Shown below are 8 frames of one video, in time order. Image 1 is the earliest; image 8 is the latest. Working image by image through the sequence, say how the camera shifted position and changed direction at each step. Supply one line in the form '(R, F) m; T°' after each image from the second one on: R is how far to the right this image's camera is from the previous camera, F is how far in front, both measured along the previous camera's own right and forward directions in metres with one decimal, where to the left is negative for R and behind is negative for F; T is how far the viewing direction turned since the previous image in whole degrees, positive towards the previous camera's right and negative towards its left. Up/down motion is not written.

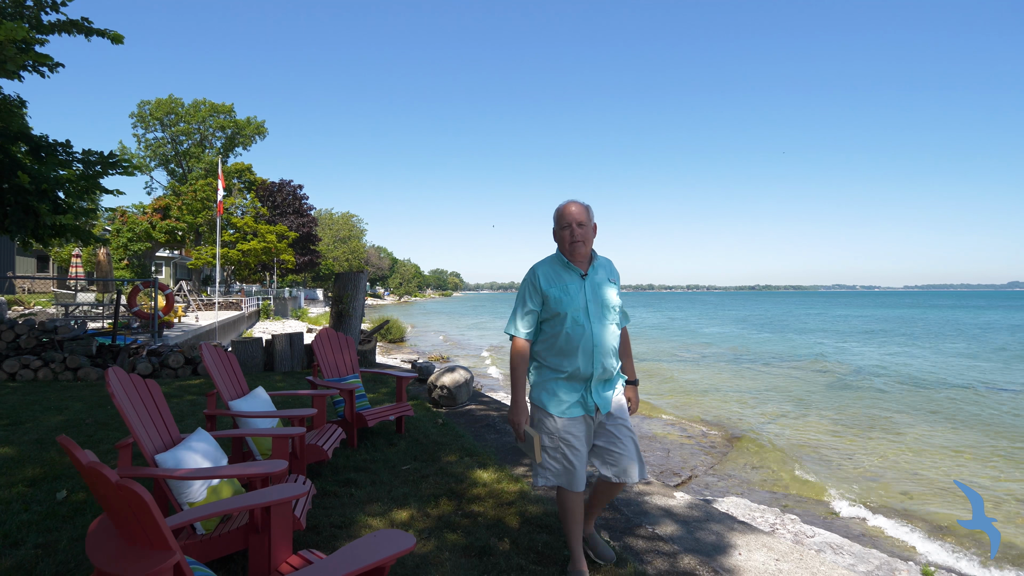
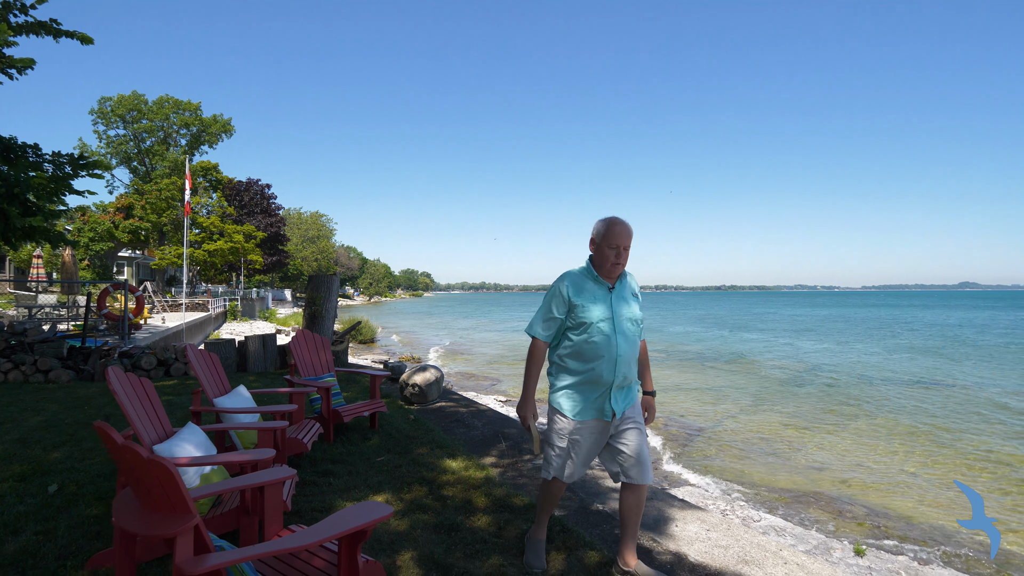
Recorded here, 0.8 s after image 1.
(0.0, -0.3) m; +3°
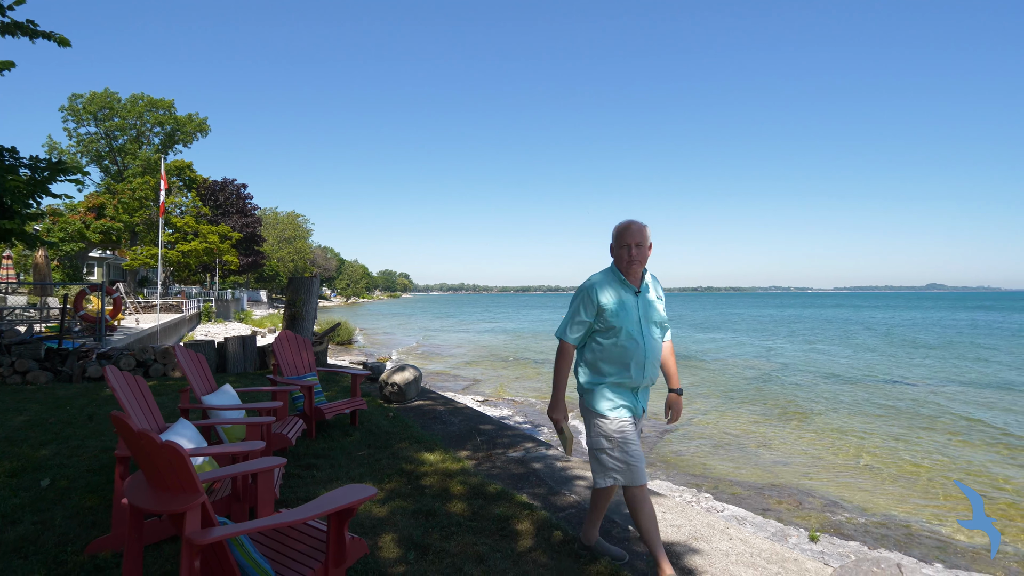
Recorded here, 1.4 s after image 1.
(0.0, -0.3) m; +2°
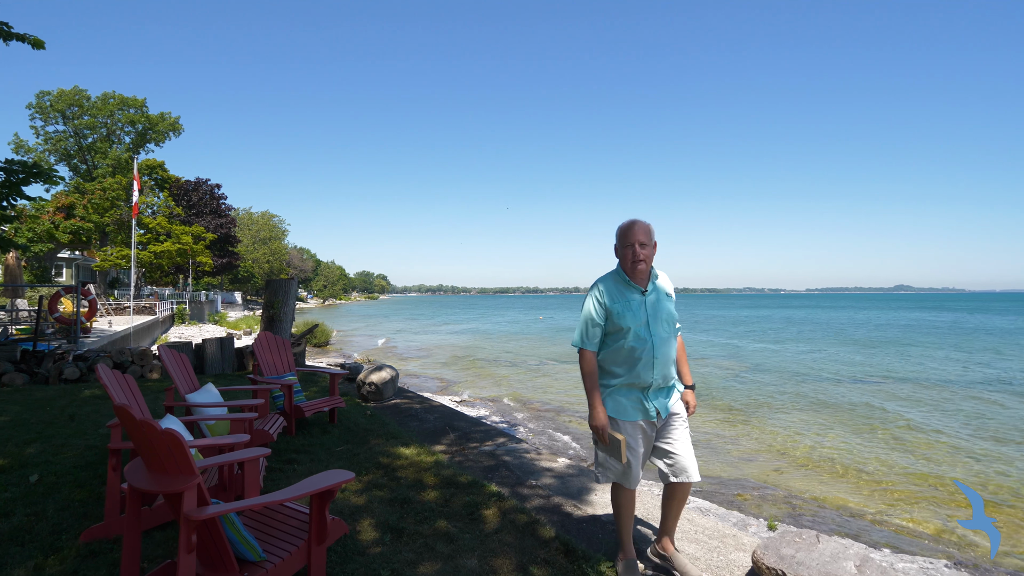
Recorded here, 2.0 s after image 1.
(+0.1, -0.3) m; +2°
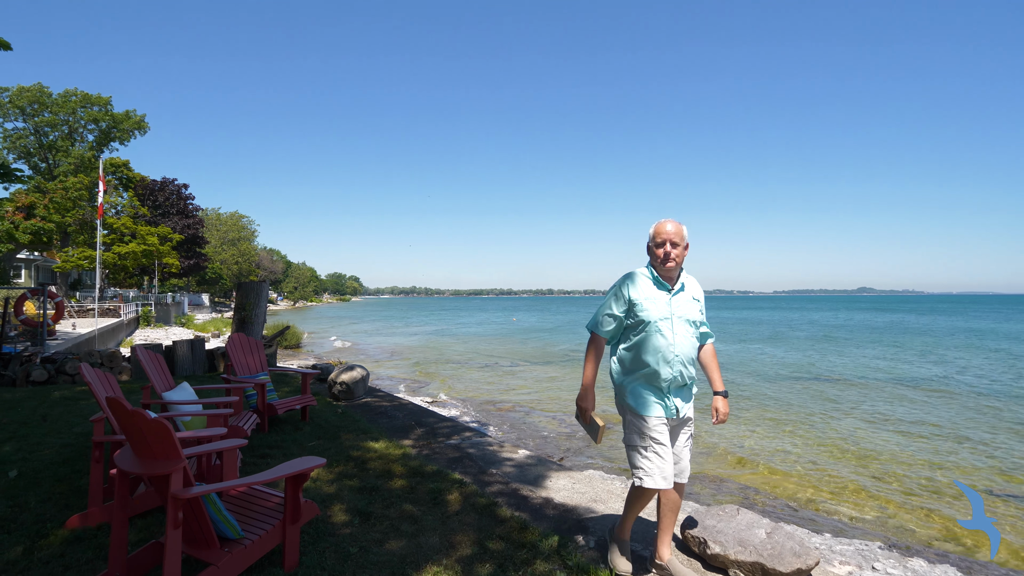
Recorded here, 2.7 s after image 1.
(+0.1, -0.3) m; +3°
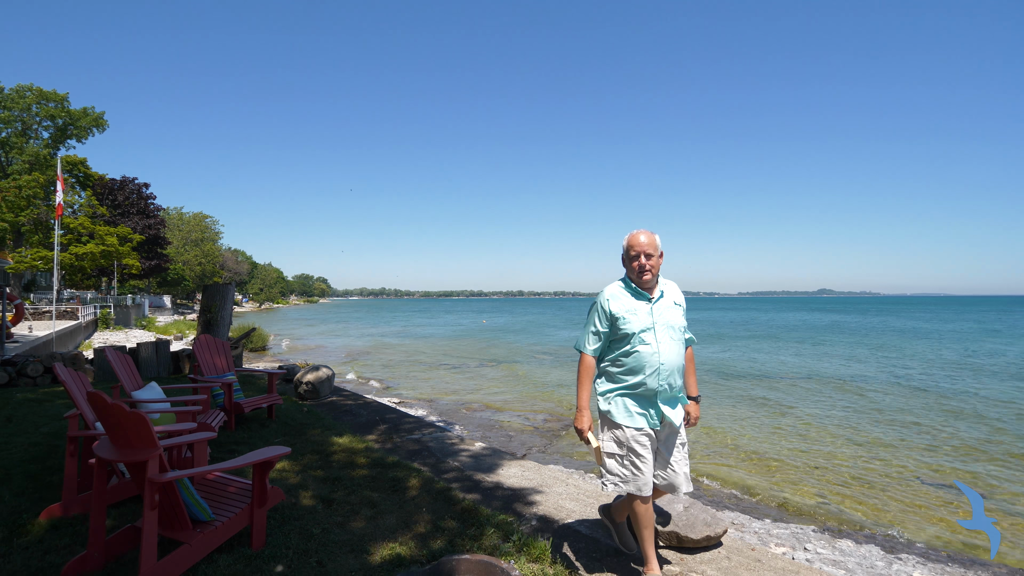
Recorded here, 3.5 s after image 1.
(+0.1, -0.3) m; +3°
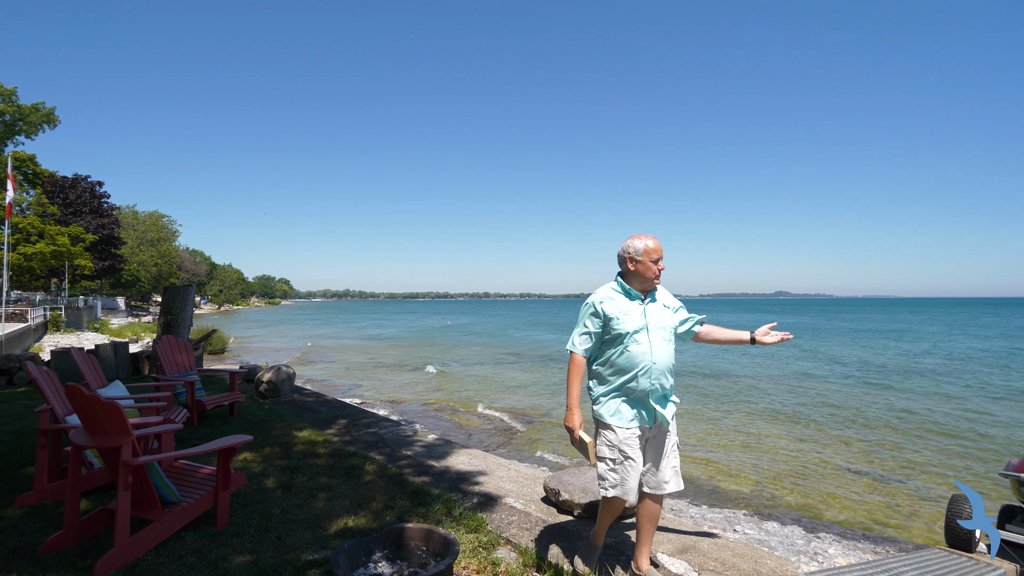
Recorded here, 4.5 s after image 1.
(+0.1, -0.4) m; +3°
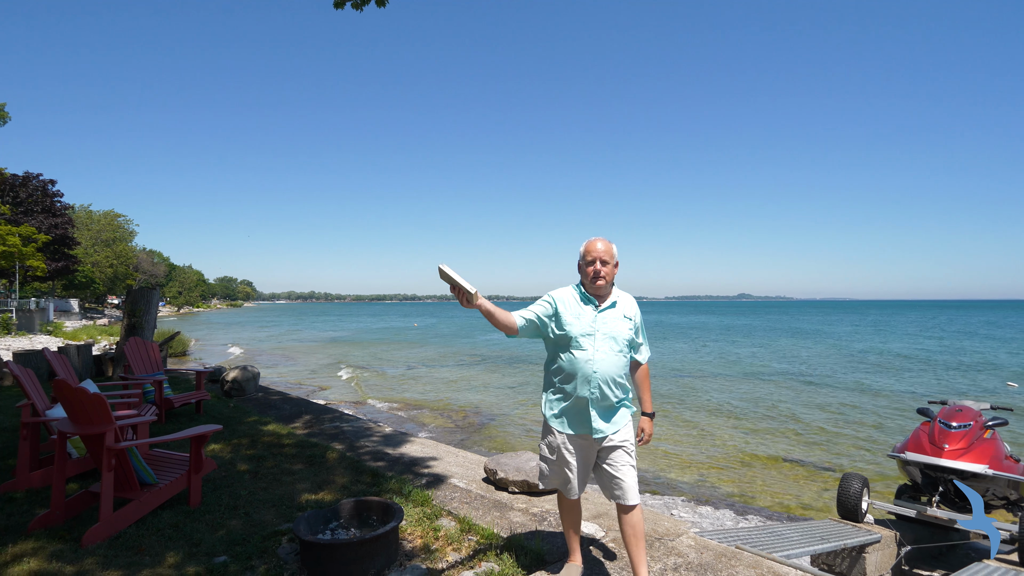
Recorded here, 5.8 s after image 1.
(+0.2, -0.5) m; +3°
